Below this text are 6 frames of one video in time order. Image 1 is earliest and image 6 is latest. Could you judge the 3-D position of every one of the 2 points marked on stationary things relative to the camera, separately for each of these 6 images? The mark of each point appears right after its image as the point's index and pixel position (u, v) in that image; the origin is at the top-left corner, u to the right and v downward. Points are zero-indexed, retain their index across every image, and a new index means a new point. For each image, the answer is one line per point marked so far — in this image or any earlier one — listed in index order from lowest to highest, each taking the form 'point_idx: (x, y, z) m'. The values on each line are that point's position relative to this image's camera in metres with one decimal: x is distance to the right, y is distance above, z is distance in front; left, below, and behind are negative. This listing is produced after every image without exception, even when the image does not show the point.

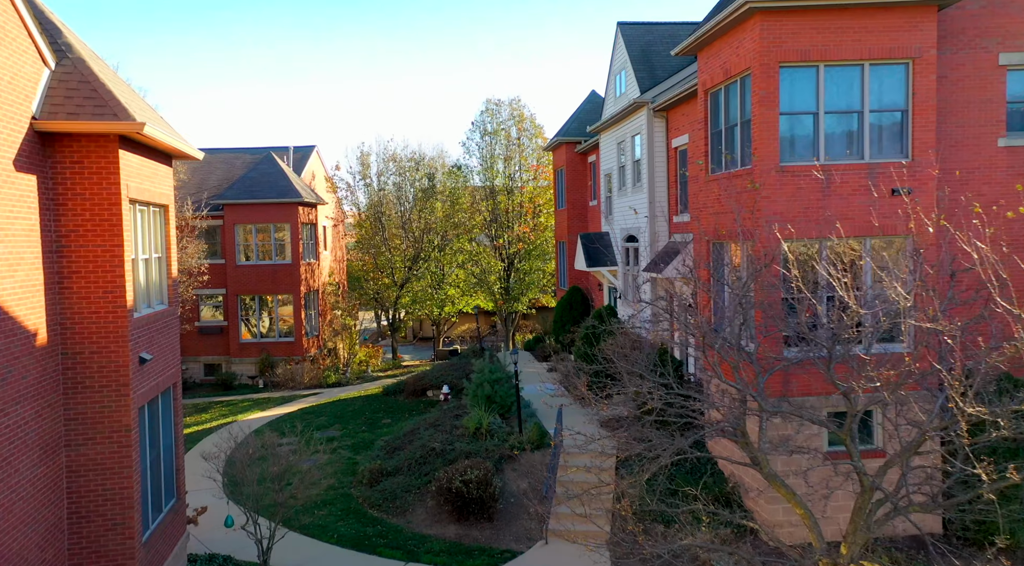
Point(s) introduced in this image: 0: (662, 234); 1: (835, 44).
0: (+3.7, +1.1, +19.4) m
1: (+4.8, +3.5, +11.9) m
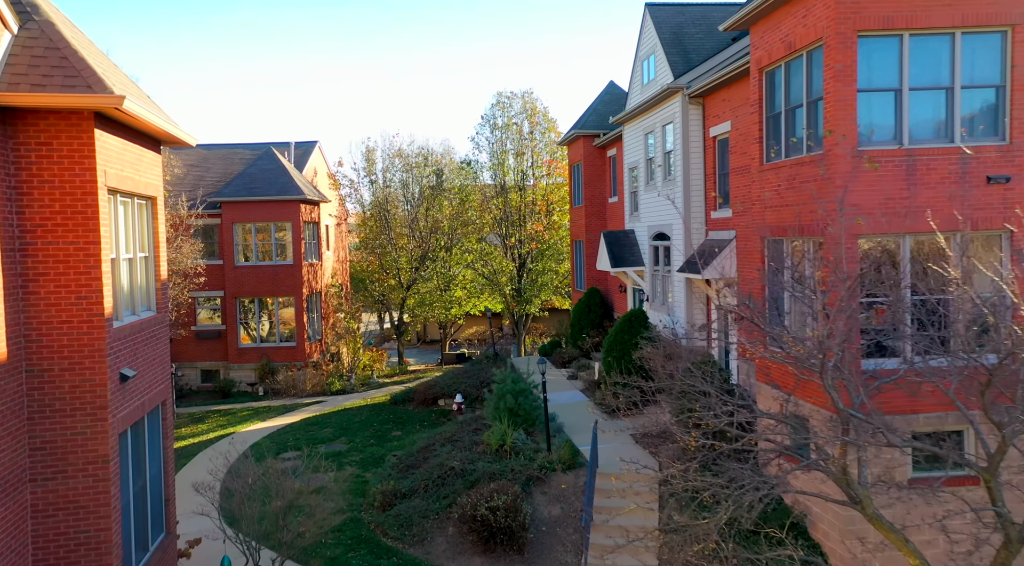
0: (+4.2, +1.1, +17.8) m
1: (+5.3, +3.5, +10.3) m
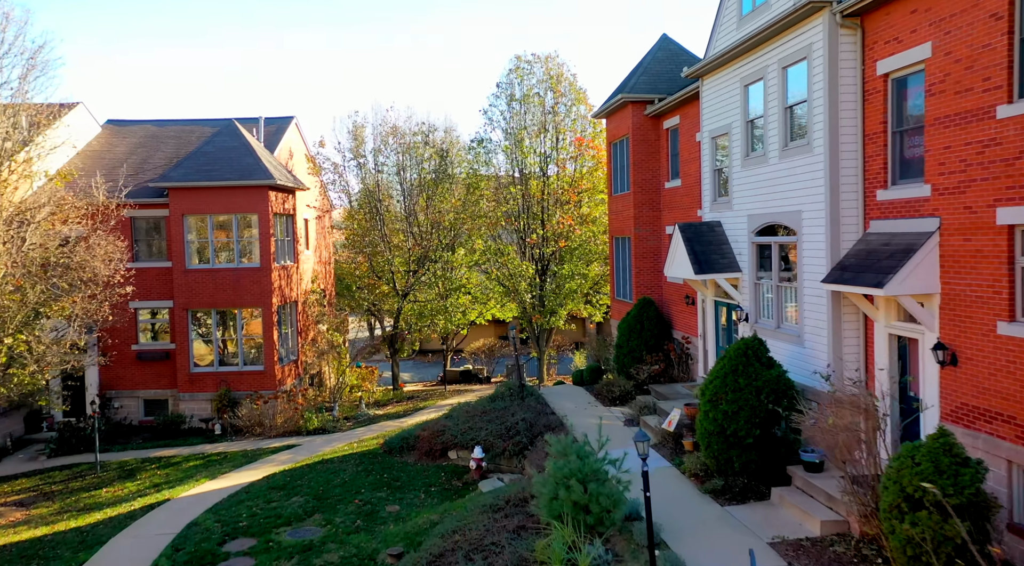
0: (+5.0, +0.9, +11.8) m
1: (+6.2, +3.3, +4.3) m
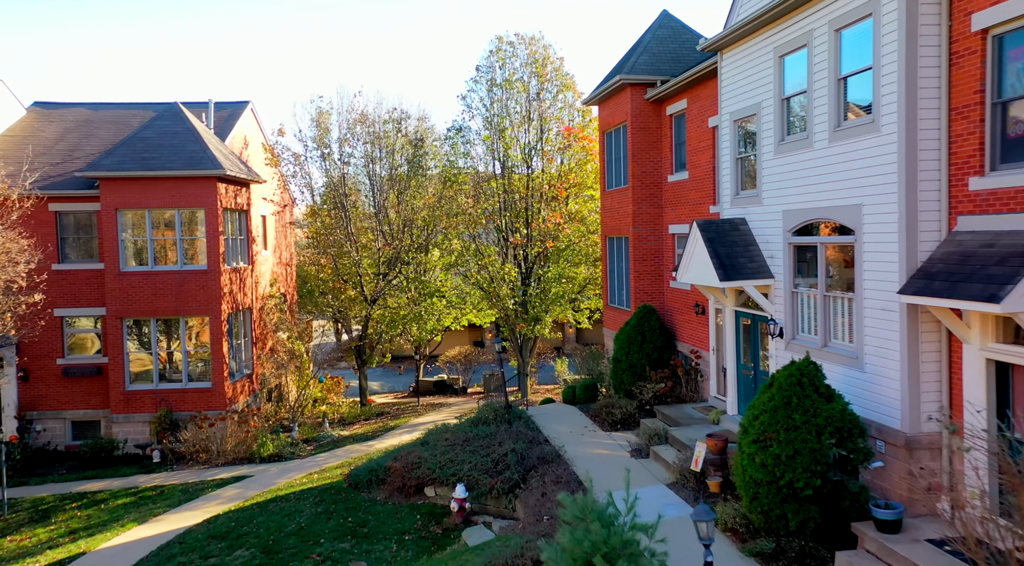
0: (+5.0, +0.8, +9.4) m
1: (+6.4, +3.1, +2.0) m
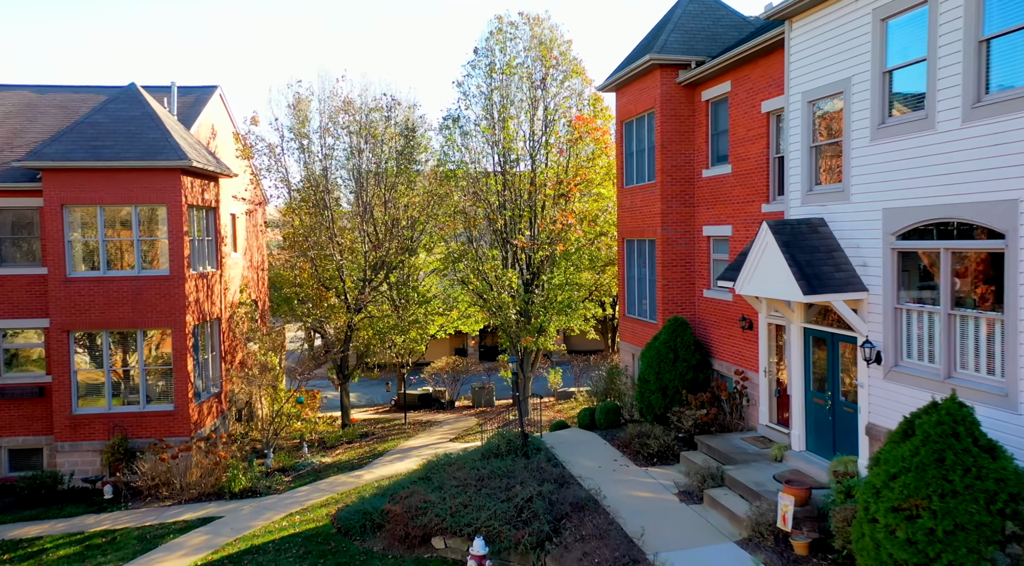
0: (+5.6, +0.6, +7.2) m
1: (+7.3, +3.0, -0.1) m
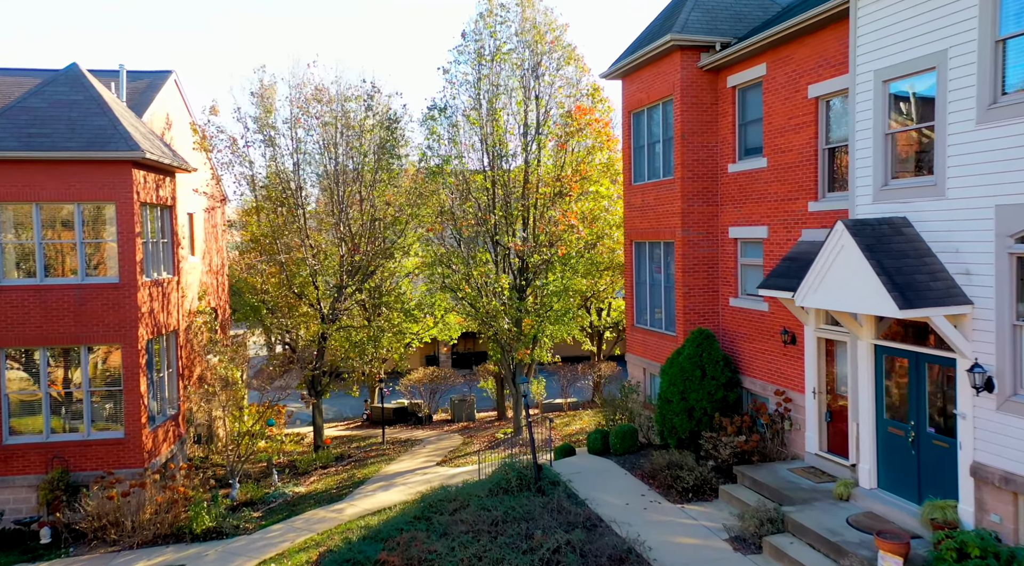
0: (+6.2, +0.5, +5.6) m
1: (+8.3, +2.9, -1.7) m
